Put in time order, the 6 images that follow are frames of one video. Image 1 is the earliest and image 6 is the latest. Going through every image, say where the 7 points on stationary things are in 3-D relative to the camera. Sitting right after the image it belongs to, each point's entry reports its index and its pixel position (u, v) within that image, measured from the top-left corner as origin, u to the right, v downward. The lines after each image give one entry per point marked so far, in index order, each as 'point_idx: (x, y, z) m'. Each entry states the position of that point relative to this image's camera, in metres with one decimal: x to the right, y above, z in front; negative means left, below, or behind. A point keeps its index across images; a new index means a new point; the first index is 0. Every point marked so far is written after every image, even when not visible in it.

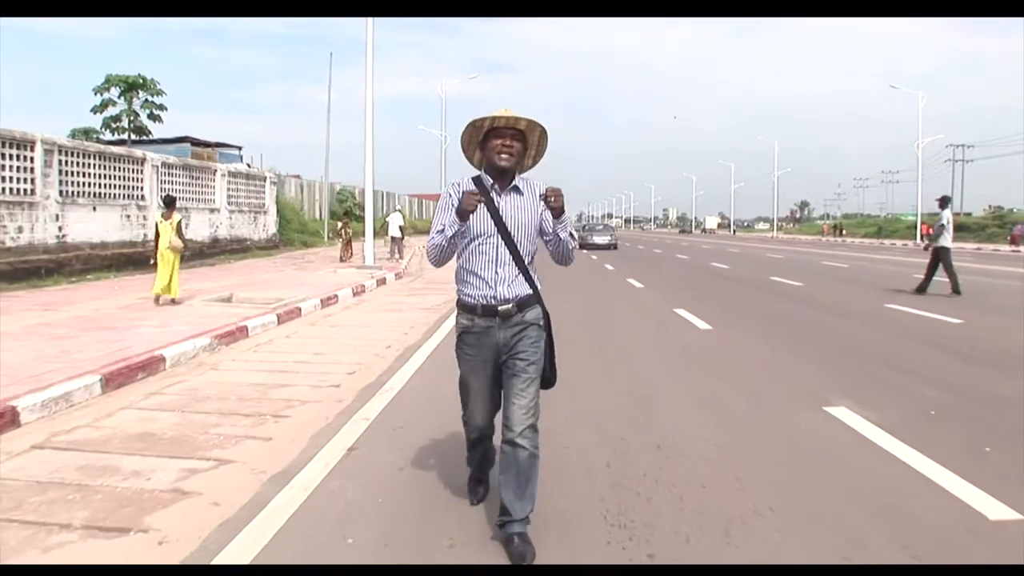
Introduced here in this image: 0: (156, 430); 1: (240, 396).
0: (-2.2, -0.9, +5.4) m
1: (-2.0, -0.8, +6.5) m
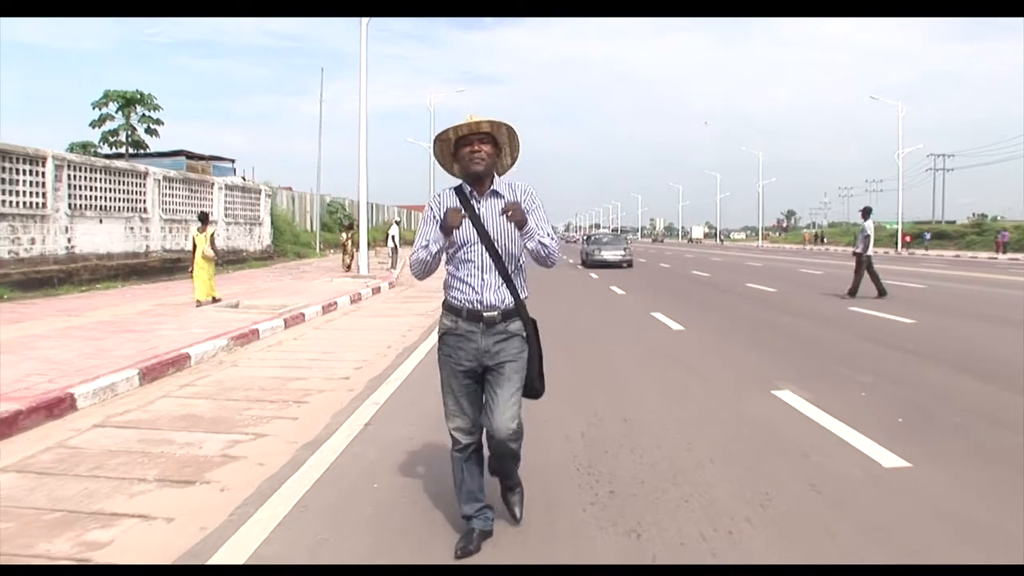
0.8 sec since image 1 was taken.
0: (-2.3, -0.9, +6.3) m
1: (-2.1, -0.8, +7.4) m
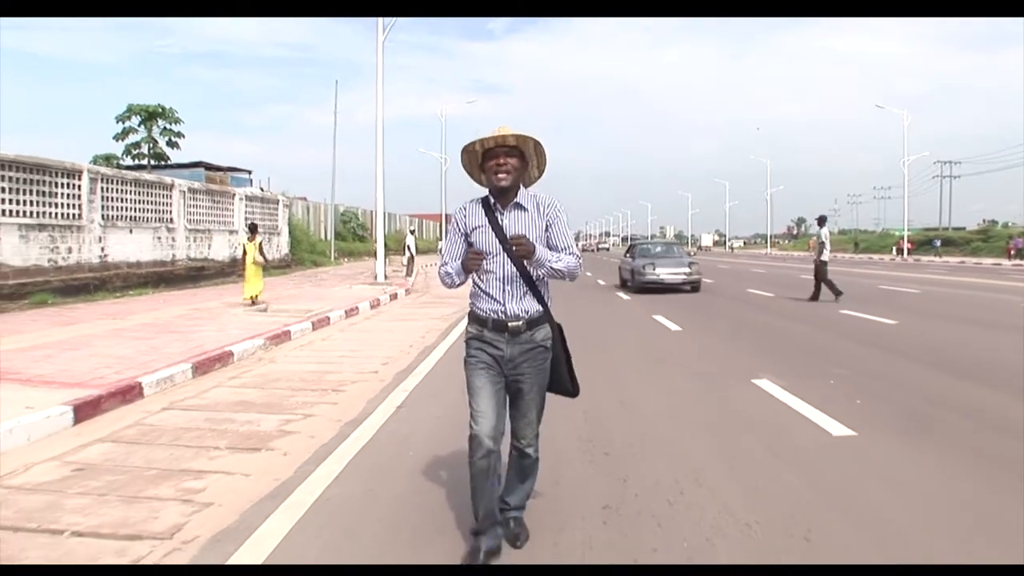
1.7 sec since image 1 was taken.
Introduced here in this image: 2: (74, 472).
0: (-2.2, -0.9, +7.2) m
1: (-2.0, -0.9, +8.3) m
2: (-2.5, -1.0, +4.9) m
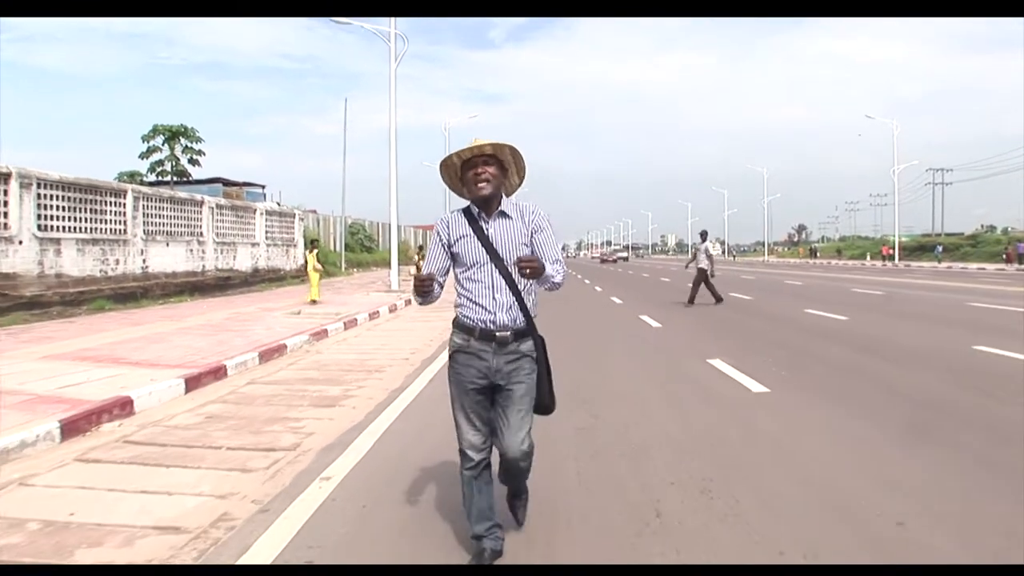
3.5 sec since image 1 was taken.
0: (-2.1, -0.9, +9.2) m
1: (-2.0, -0.9, +10.3) m
2: (-2.4, -1.0, +6.9) m
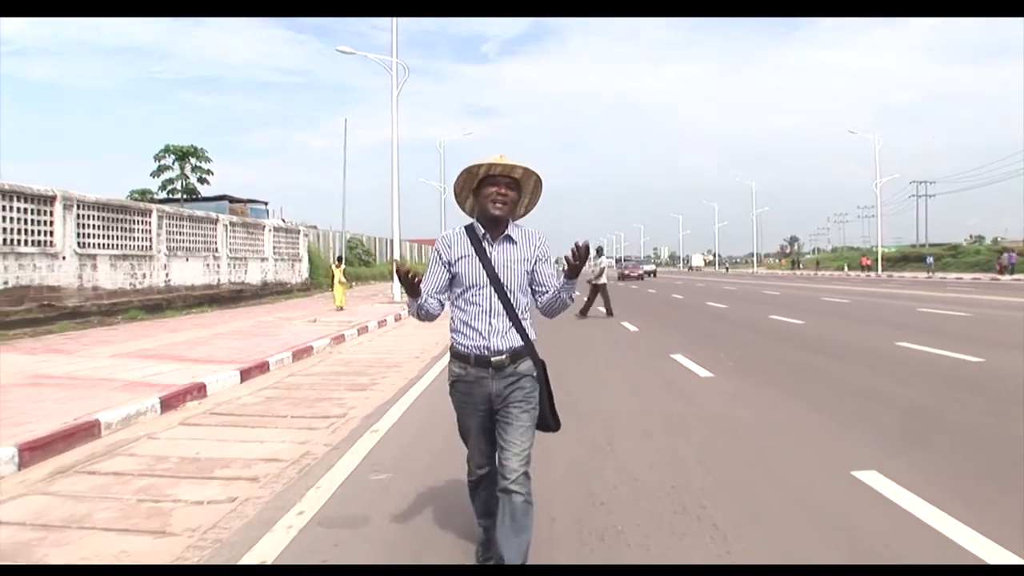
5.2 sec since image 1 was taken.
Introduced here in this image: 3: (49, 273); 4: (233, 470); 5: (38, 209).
0: (-2.2, -1.0, +11.0) m
1: (-2.0, -1.0, +12.1) m
2: (-2.5, -1.1, +8.7) m
3: (-9.6, +0.3, +18.0) m
4: (-1.8, -1.2, +5.6) m
5: (-9.8, +1.7, +17.7) m
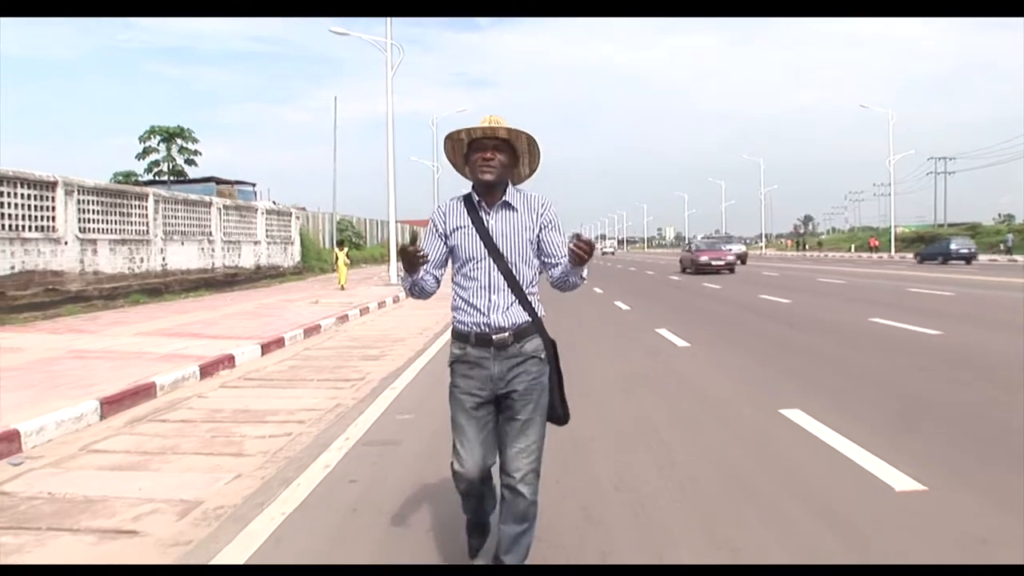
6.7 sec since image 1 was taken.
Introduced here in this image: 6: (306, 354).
0: (-2.3, -0.8, +12.2) m
1: (-2.2, -0.8, +13.3) m
2: (-2.6, -0.9, +9.9) m
3: (-9.9, +0.6, +19.0) m
4: (-1.8, -1.0, +6.8) m
5: (-10.1, +2.0, +18.7) m
6: (-2.7, -0.9, +11.2) m
